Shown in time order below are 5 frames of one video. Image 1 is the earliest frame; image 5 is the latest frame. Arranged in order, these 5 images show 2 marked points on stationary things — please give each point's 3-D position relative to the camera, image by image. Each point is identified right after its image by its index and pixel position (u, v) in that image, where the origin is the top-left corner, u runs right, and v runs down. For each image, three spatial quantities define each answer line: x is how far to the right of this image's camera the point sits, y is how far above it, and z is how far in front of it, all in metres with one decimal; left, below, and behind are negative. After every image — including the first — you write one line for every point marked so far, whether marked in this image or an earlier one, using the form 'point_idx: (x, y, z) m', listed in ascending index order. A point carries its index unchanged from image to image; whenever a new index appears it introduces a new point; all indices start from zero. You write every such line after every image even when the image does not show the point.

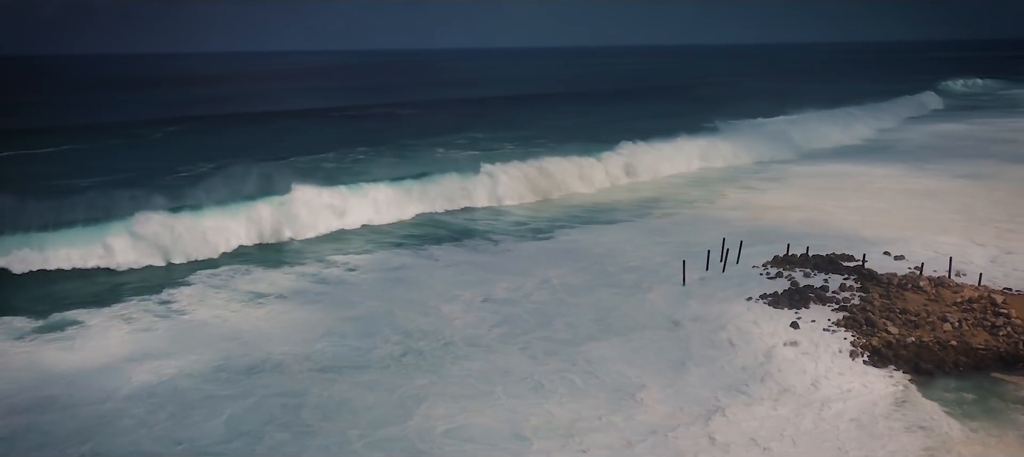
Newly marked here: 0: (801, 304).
0: (+4.7, -1.2, +12.1) m
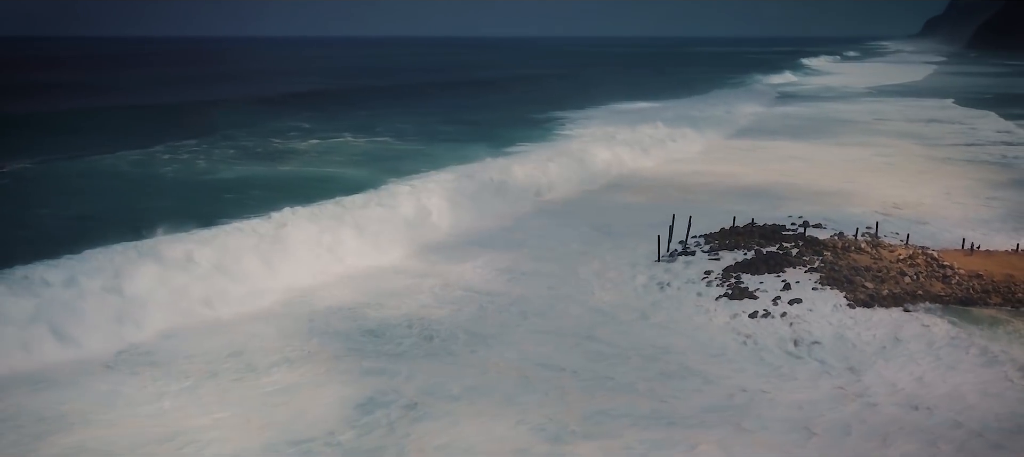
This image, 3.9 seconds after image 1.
0: (+4.8, -0.7, +13.6) m
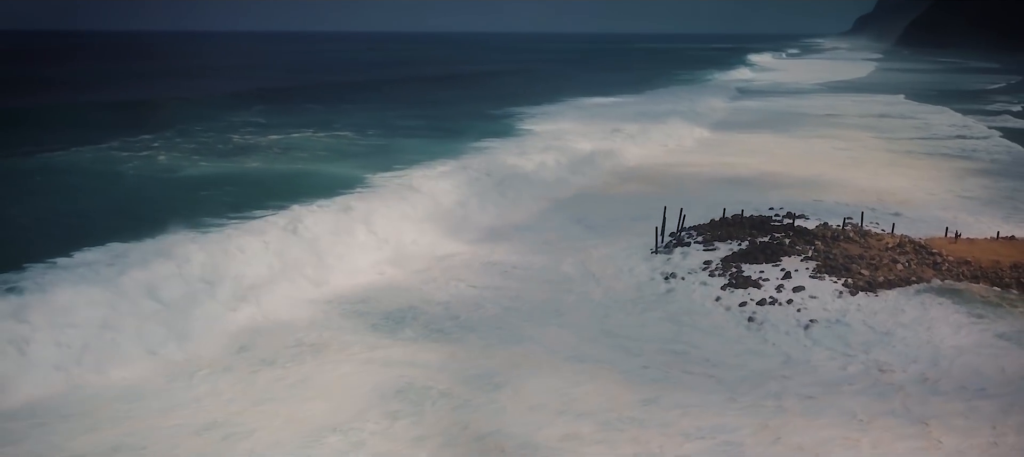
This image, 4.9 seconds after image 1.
0: (+4.9, -0.5, +14.0) m
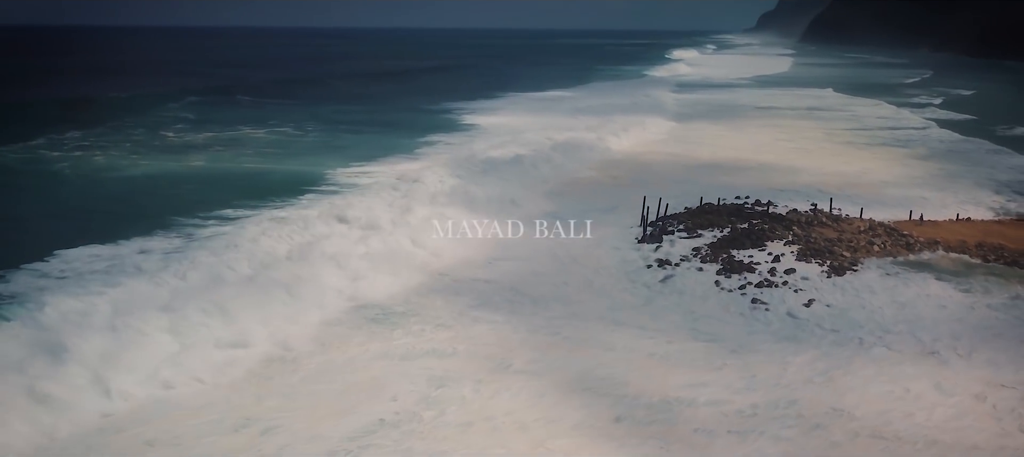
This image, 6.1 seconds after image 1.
0: (+4.9, -0.3, +14.6) m
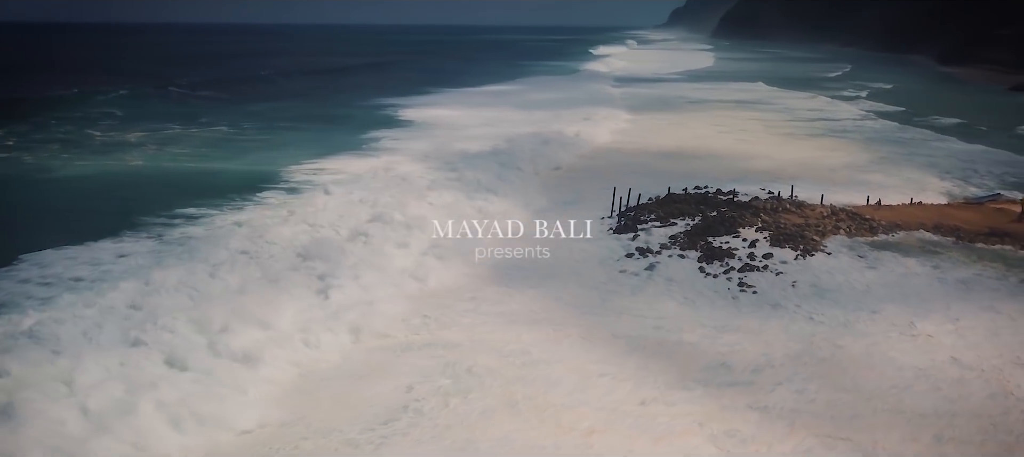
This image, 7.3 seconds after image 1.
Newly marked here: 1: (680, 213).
0: (+4.5, 0.0, +15.2) m
1: (+3.8, +0.3, +17.0) m
